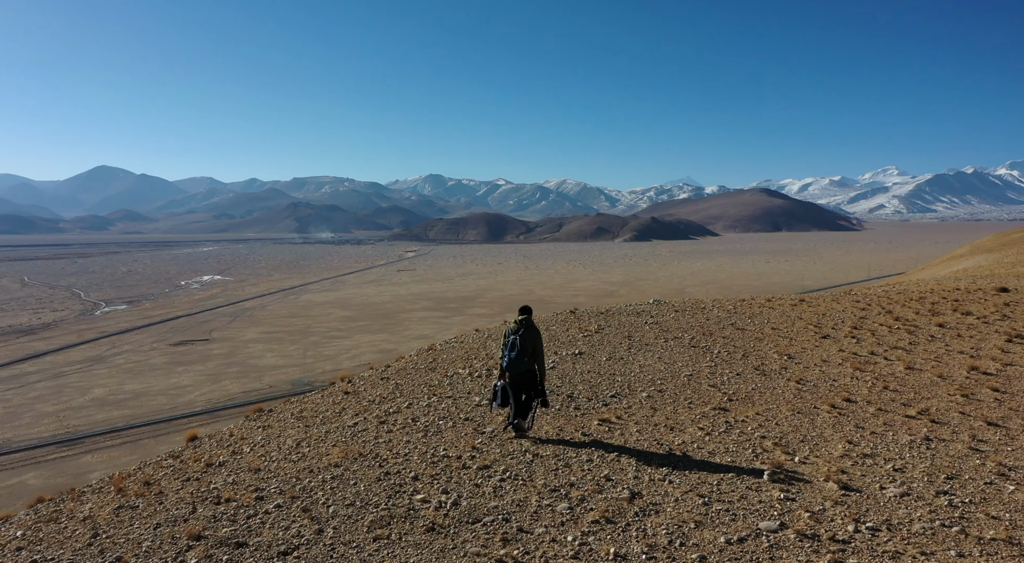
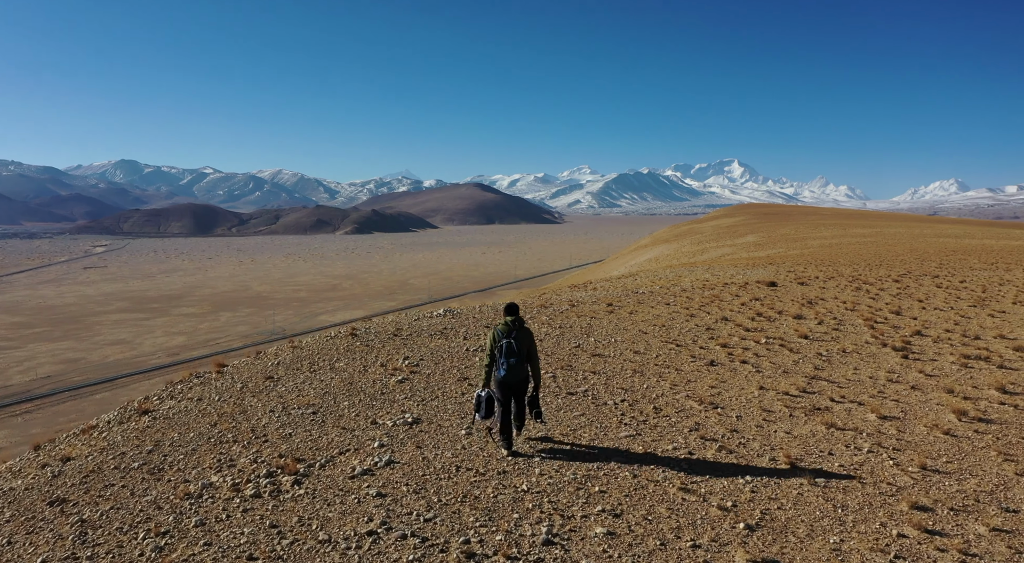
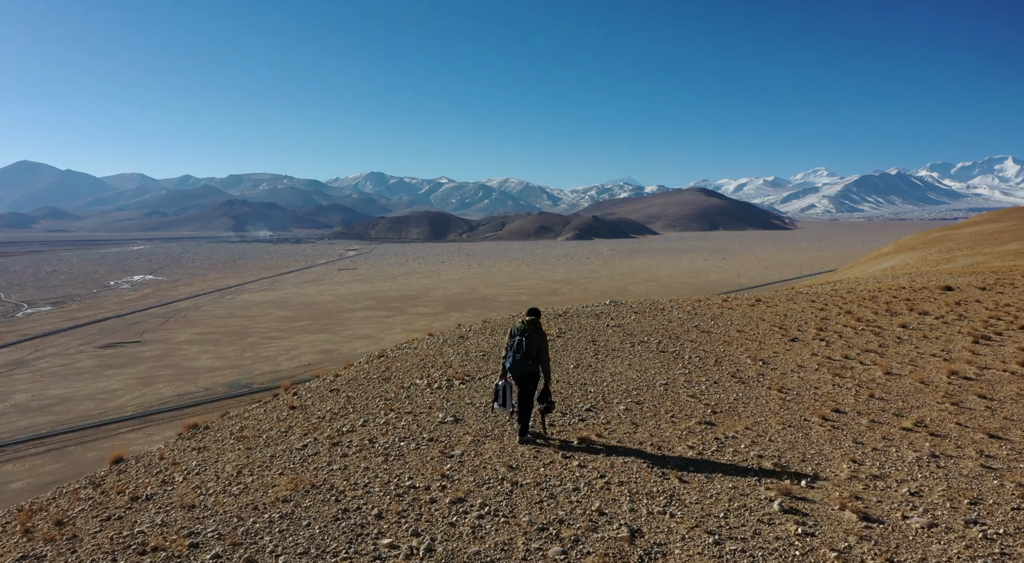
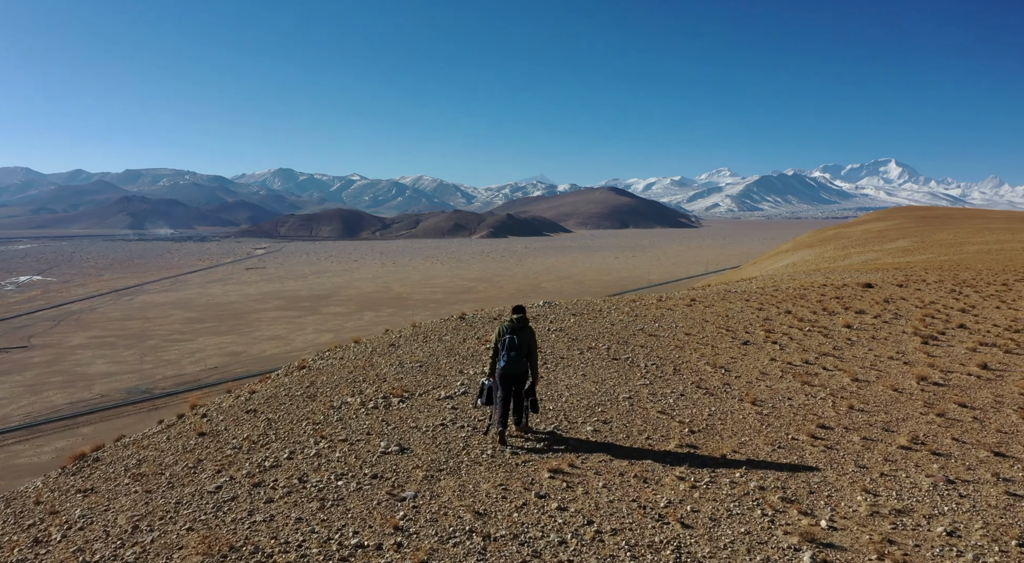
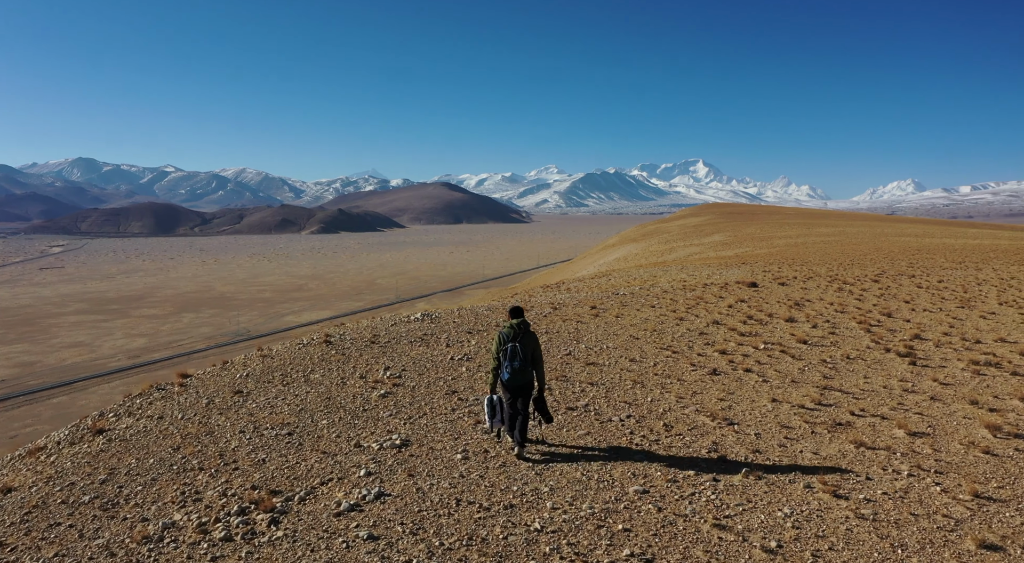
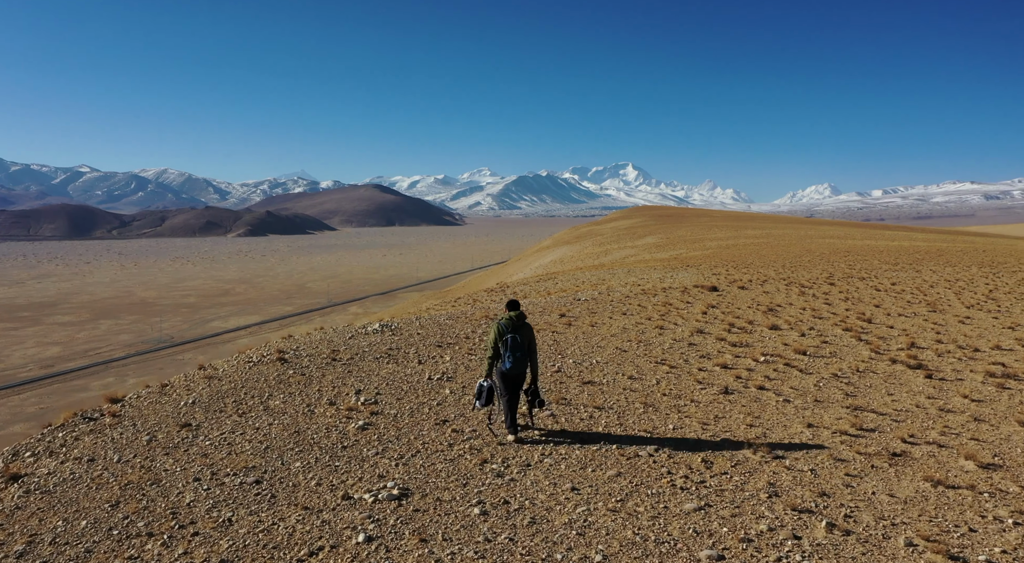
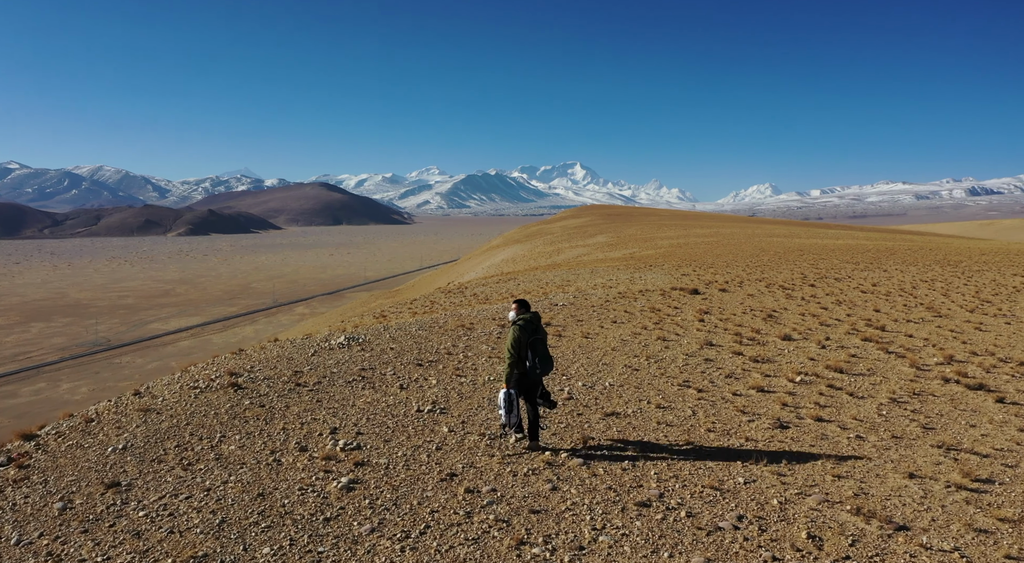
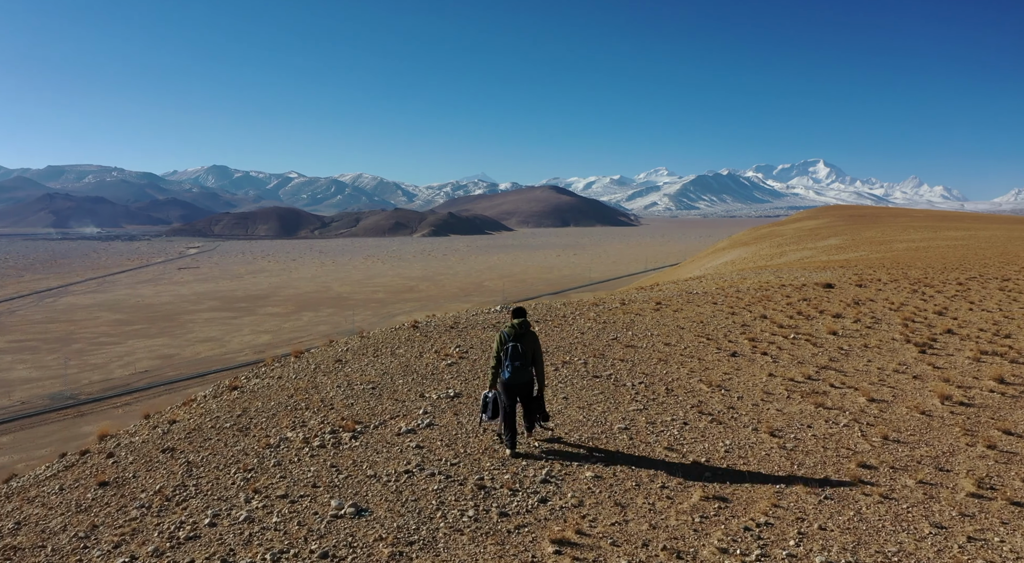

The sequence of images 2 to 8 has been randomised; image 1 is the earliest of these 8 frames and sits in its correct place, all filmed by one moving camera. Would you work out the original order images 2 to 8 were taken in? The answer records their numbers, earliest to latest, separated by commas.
3, 4, 8, 2, 5, 6, 7
